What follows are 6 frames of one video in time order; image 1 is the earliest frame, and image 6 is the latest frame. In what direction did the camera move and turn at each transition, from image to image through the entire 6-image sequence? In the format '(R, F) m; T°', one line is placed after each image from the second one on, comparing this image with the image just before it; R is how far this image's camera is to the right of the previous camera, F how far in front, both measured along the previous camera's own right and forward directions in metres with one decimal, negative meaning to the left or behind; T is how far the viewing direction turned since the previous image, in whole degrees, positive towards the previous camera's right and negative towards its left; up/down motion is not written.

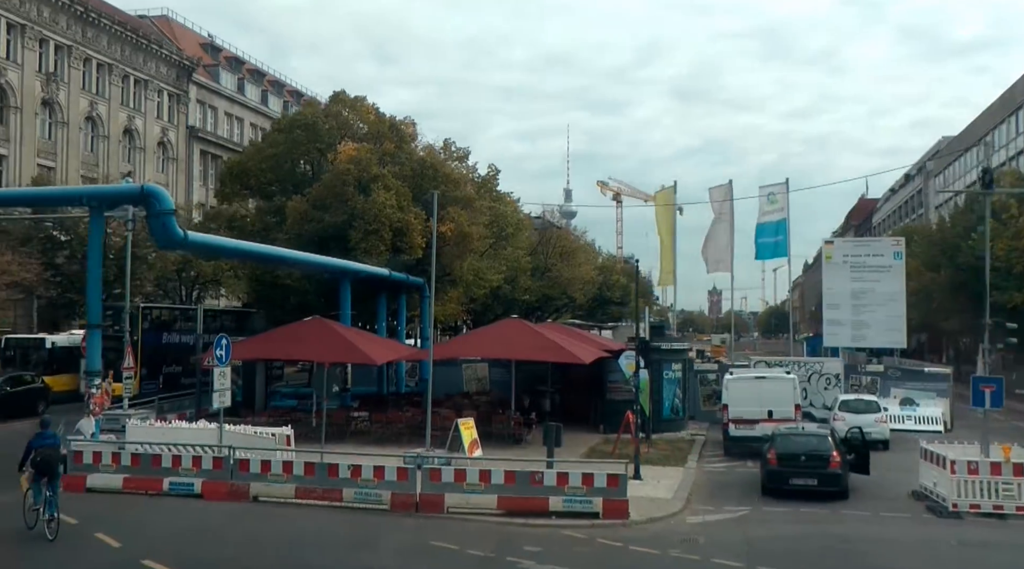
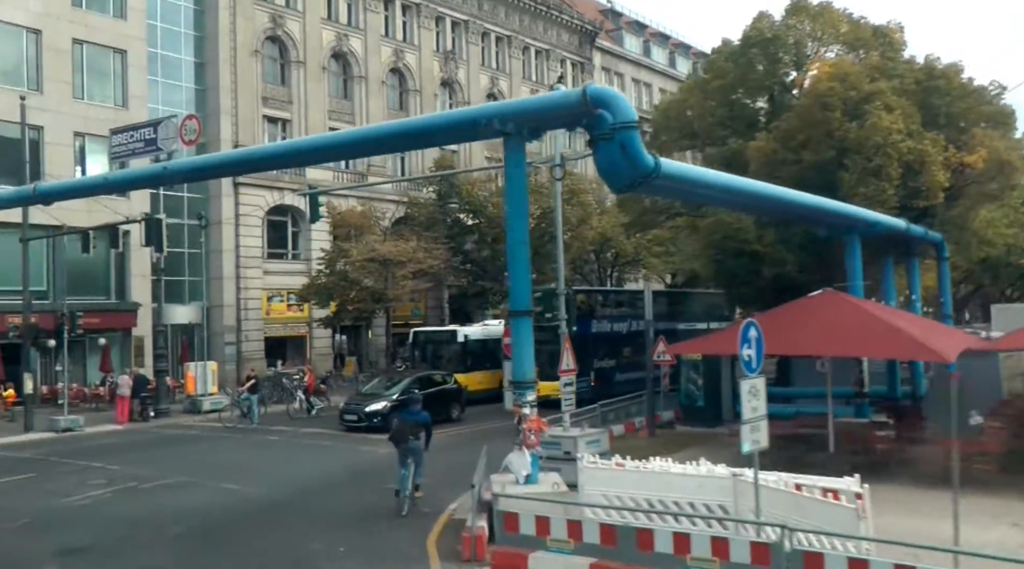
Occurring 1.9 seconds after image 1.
(-5.7, +12.3) m; -22°
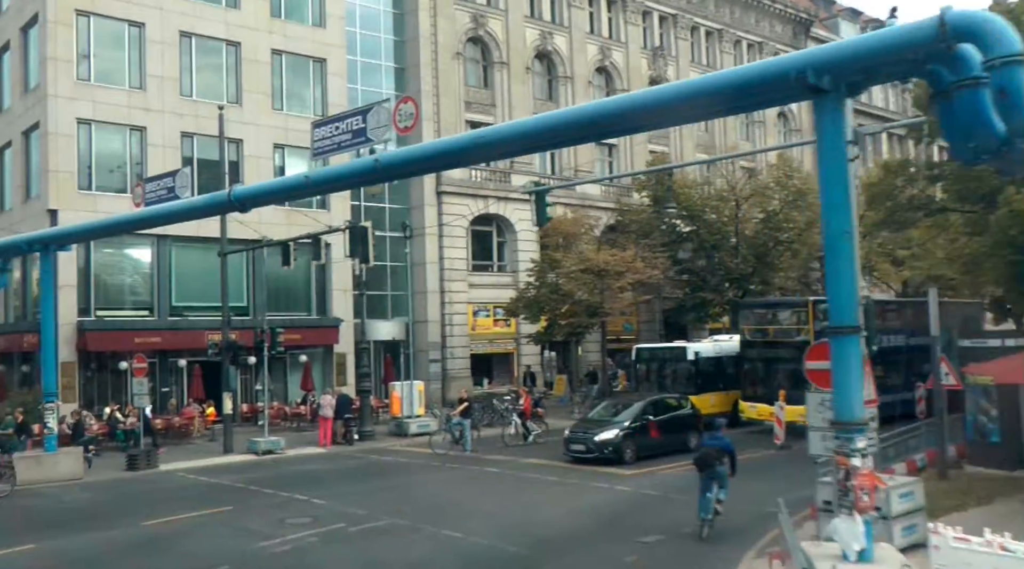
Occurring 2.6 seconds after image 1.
(-1.7, +4.0) m; -11°
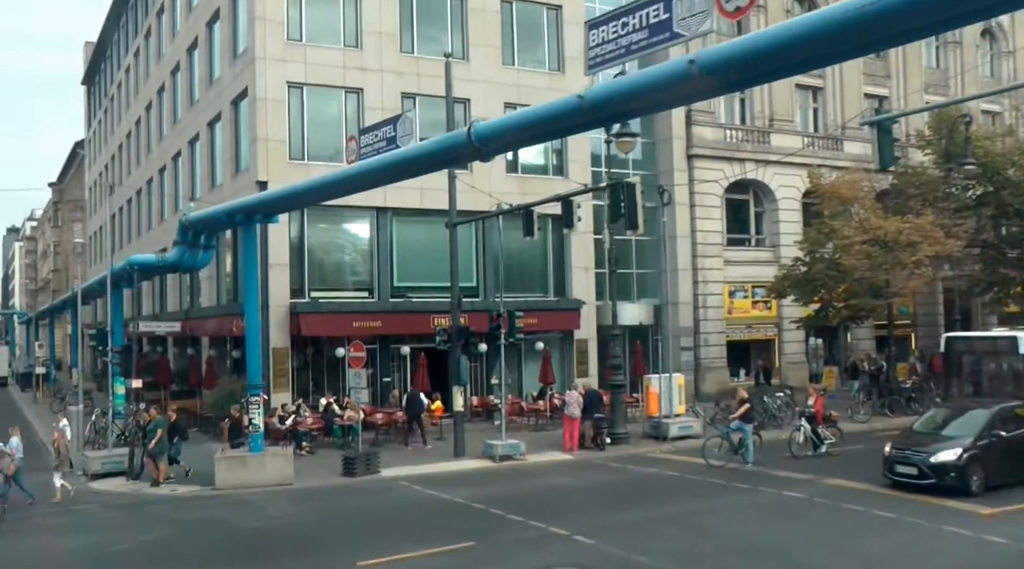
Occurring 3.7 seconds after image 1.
(-1.7, +4.9) m; -12°
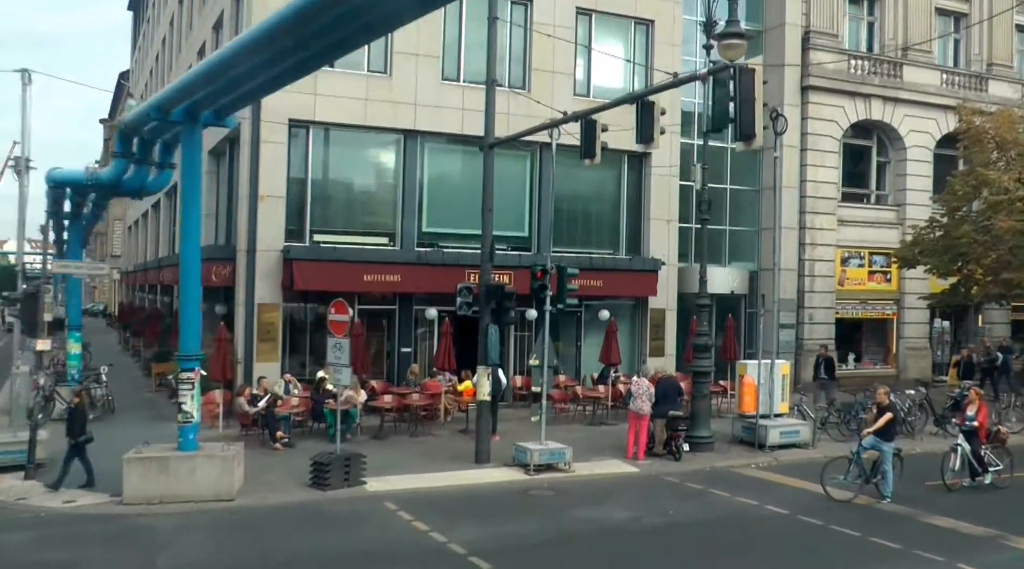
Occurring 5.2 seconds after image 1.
(+0.4, +5.9) m; -4°
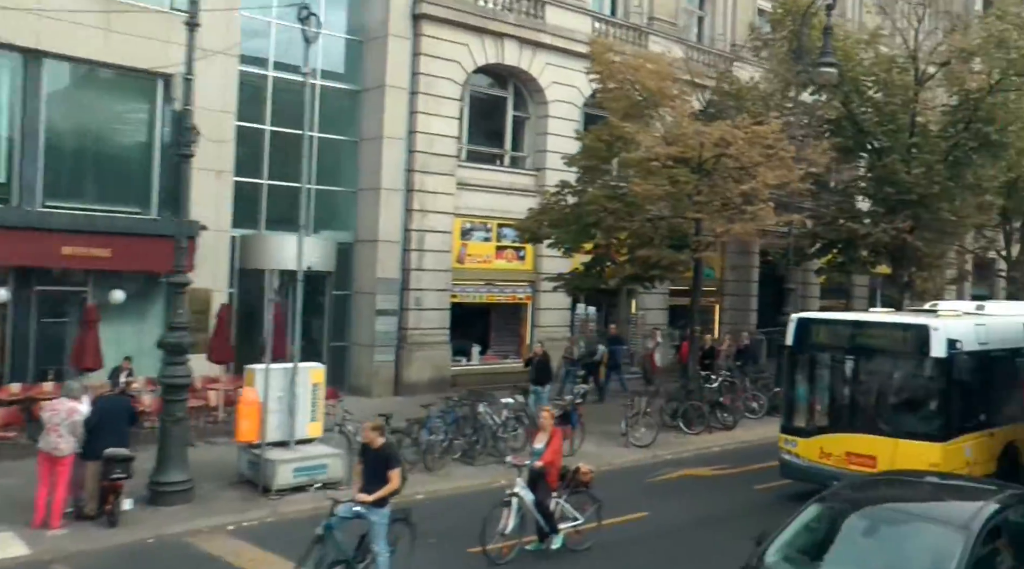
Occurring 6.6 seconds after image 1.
(+4.1, +5.0) m; +15°
